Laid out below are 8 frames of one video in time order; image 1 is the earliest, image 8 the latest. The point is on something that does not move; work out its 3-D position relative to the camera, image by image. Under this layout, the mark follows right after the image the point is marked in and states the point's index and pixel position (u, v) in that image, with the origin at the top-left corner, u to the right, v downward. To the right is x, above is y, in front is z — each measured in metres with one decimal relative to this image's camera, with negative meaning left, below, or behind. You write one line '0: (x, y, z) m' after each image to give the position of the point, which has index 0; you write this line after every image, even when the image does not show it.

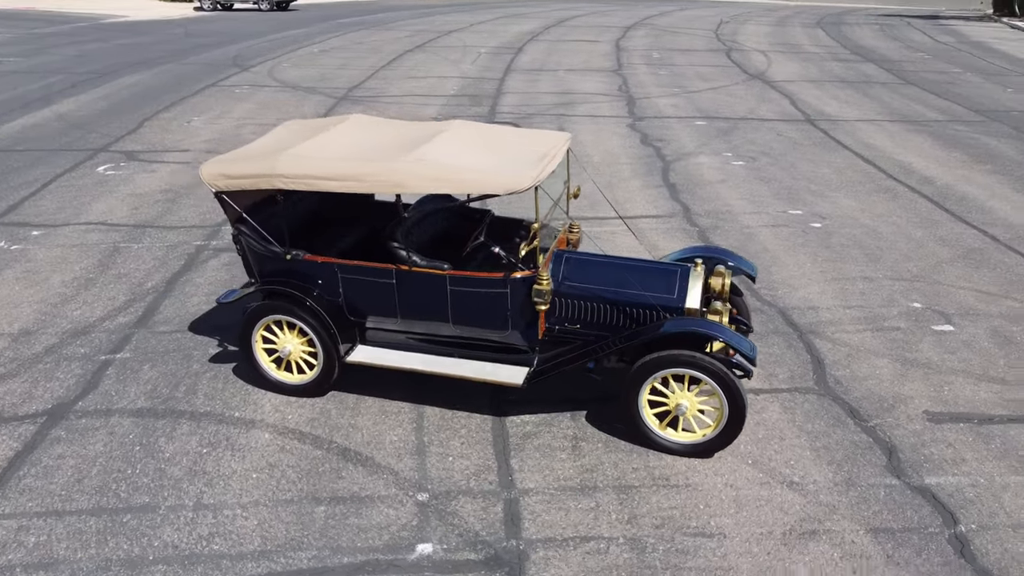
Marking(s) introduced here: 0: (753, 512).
0: (+1.4, -1.3, +4.7) m
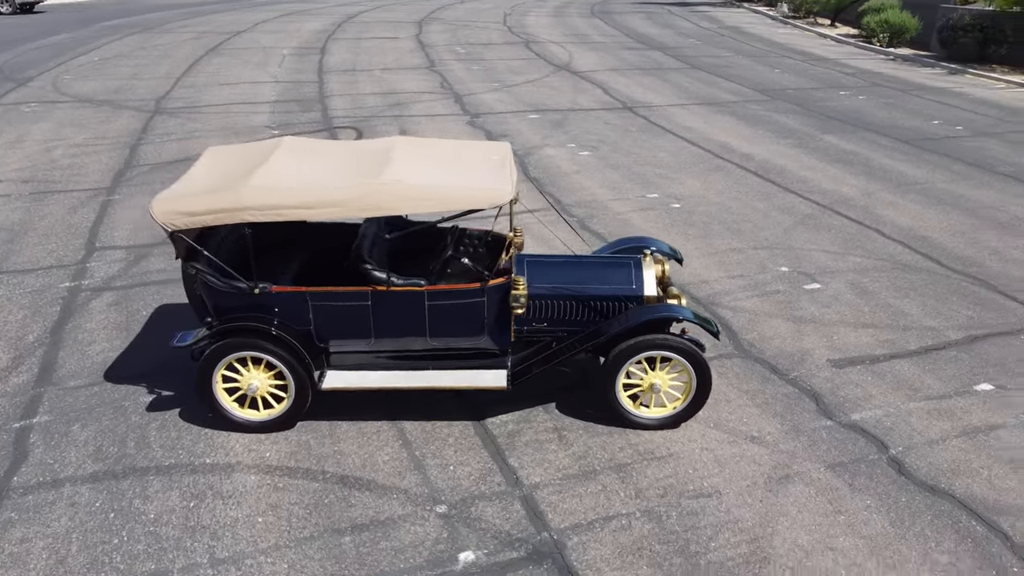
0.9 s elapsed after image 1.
0: (+1.5, -1.2, +5.4) m
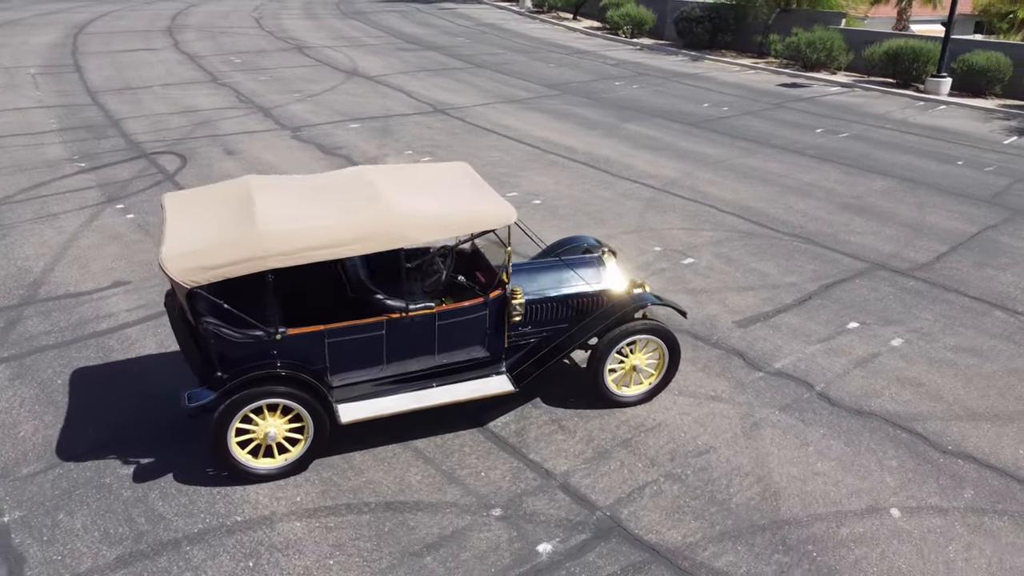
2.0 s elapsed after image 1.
0: (+1.5, -1.0, +6.2) m
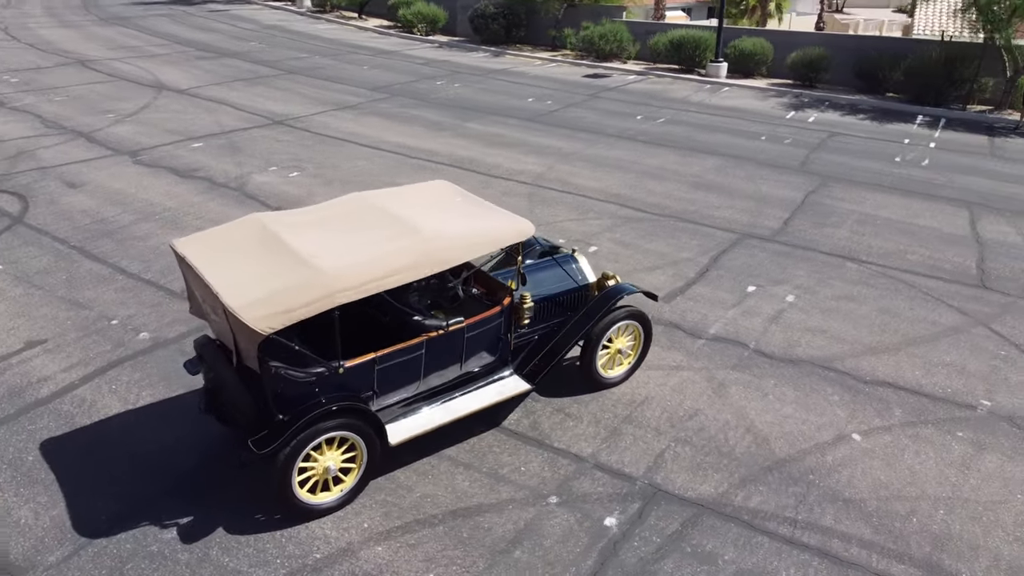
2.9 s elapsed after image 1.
0: (+1.5, -0.9, +7.1) m
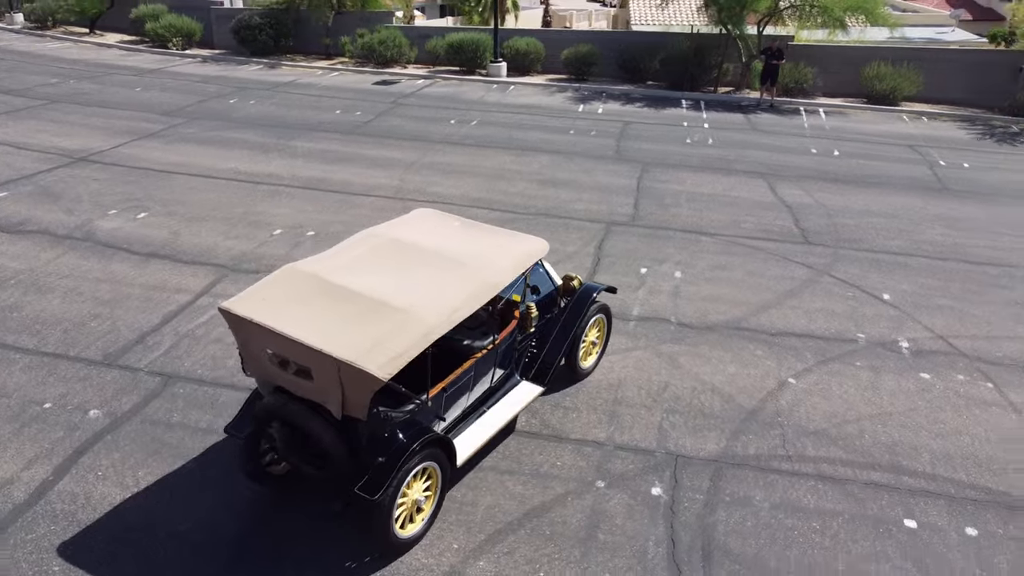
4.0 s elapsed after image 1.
0: (+1.3, -0.8, +8.0) m
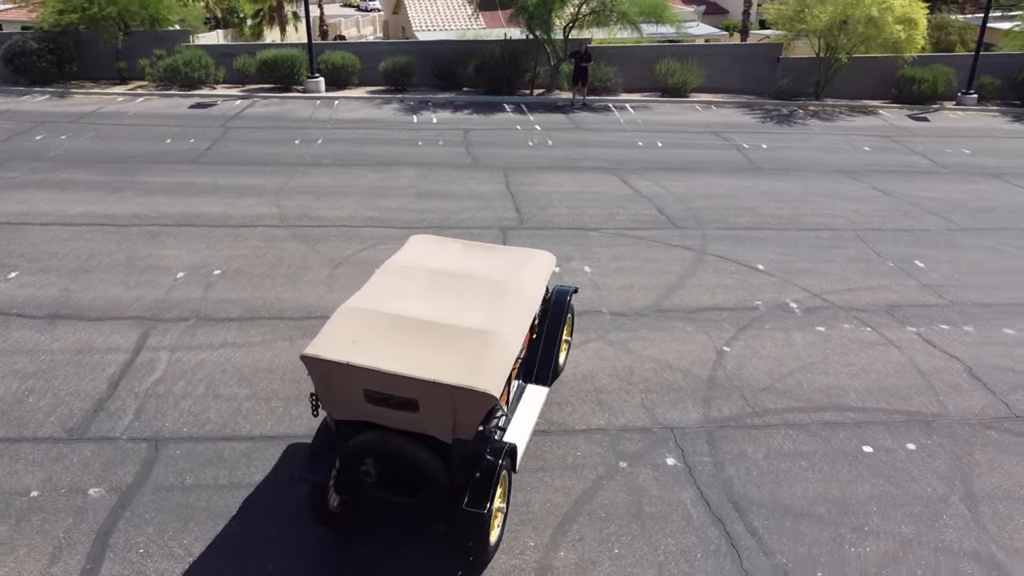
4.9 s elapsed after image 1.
0: (+1.0, -0.7, +8.9) m
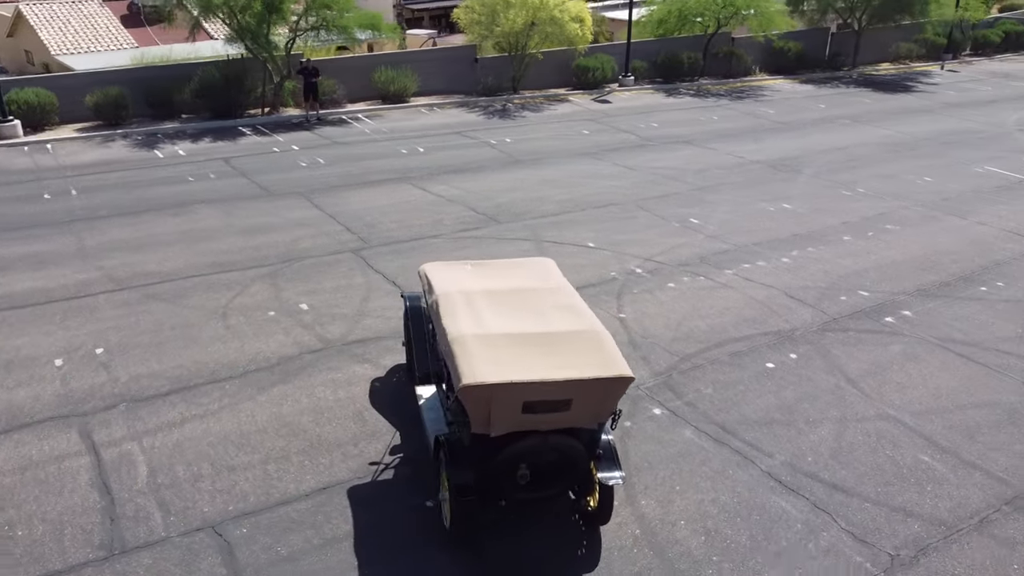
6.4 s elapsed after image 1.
0: (+0.4, -0.7, +10.0) m
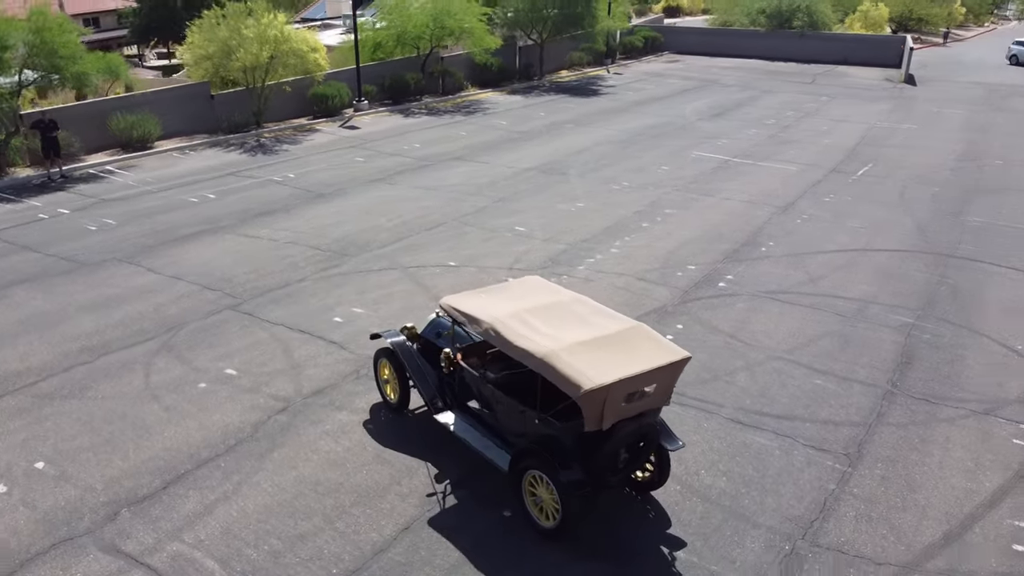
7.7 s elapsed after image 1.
0: (-0.4, -0.9, +10.8) m
